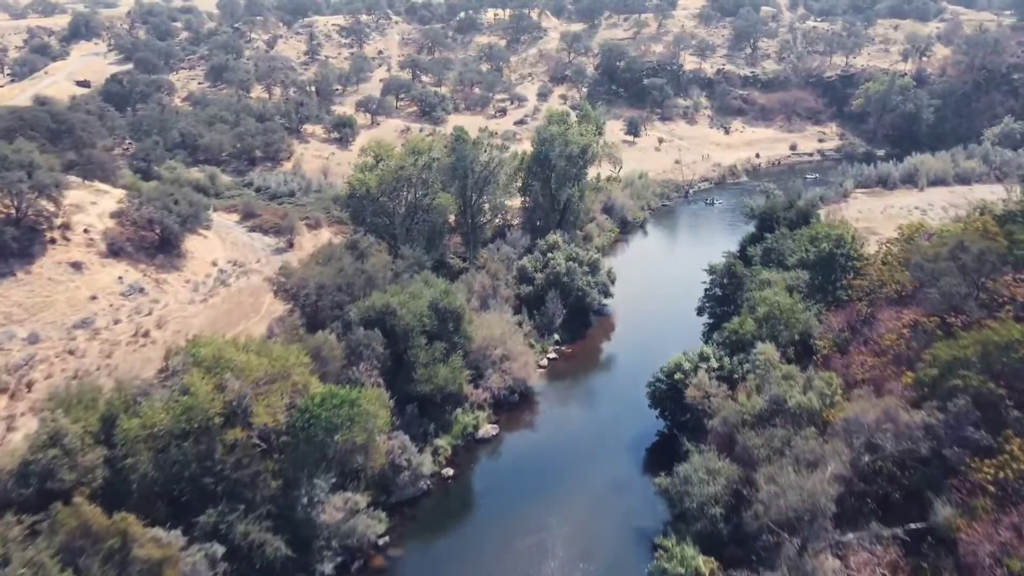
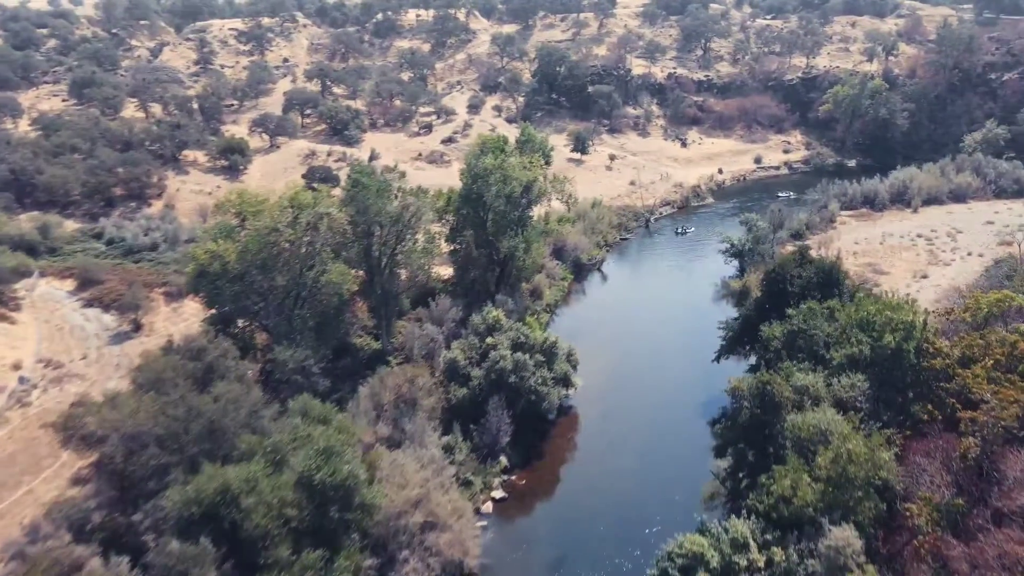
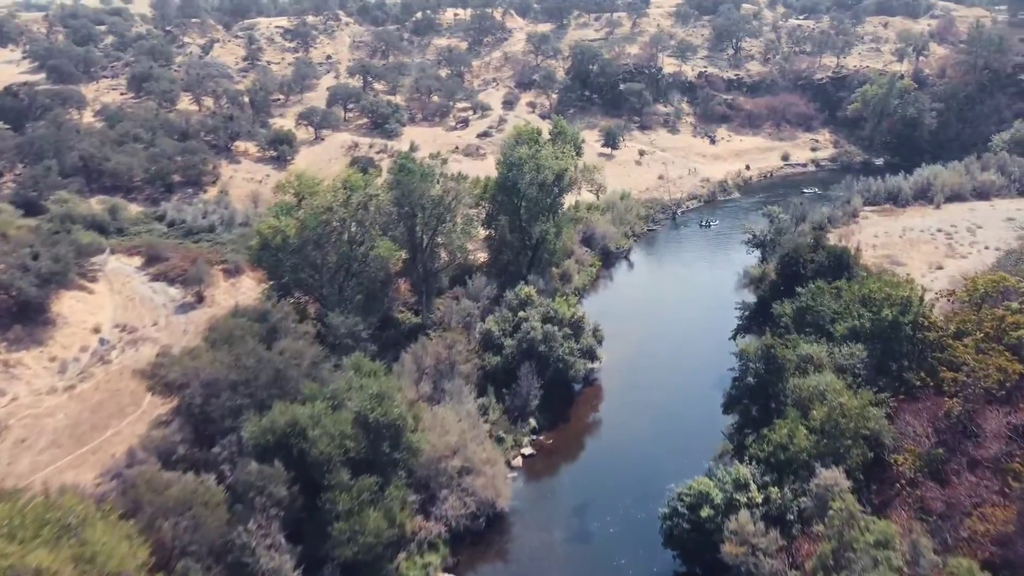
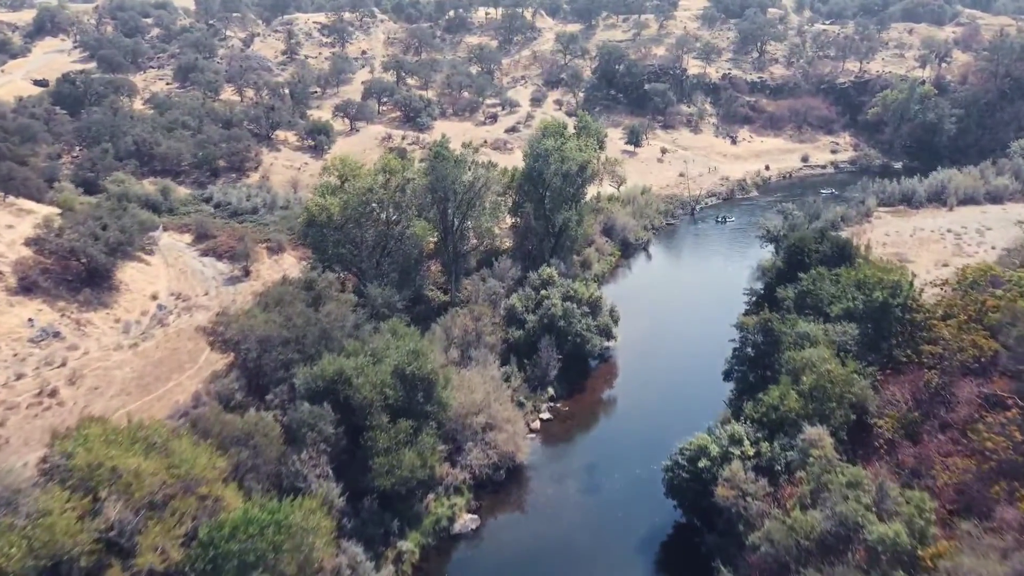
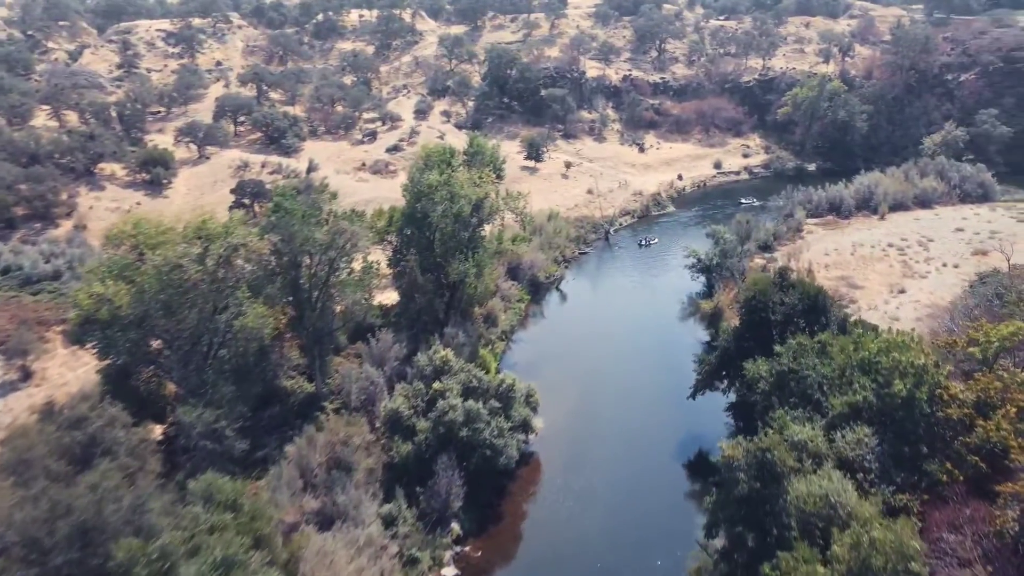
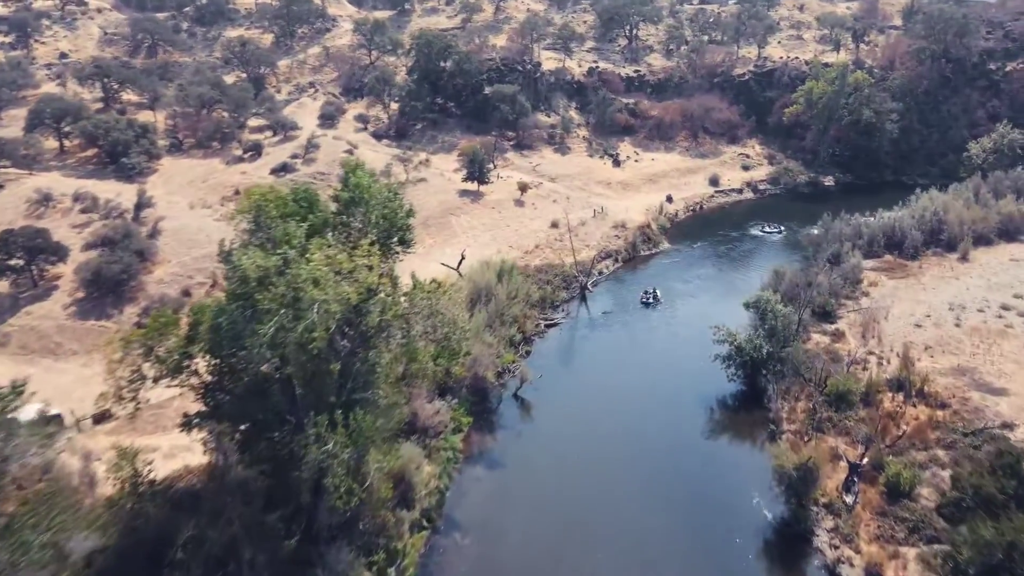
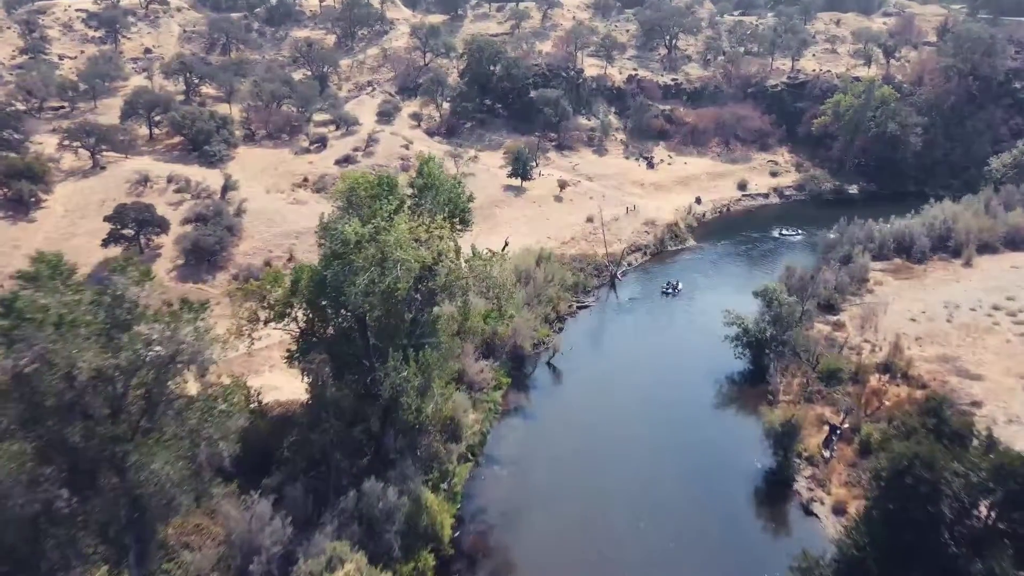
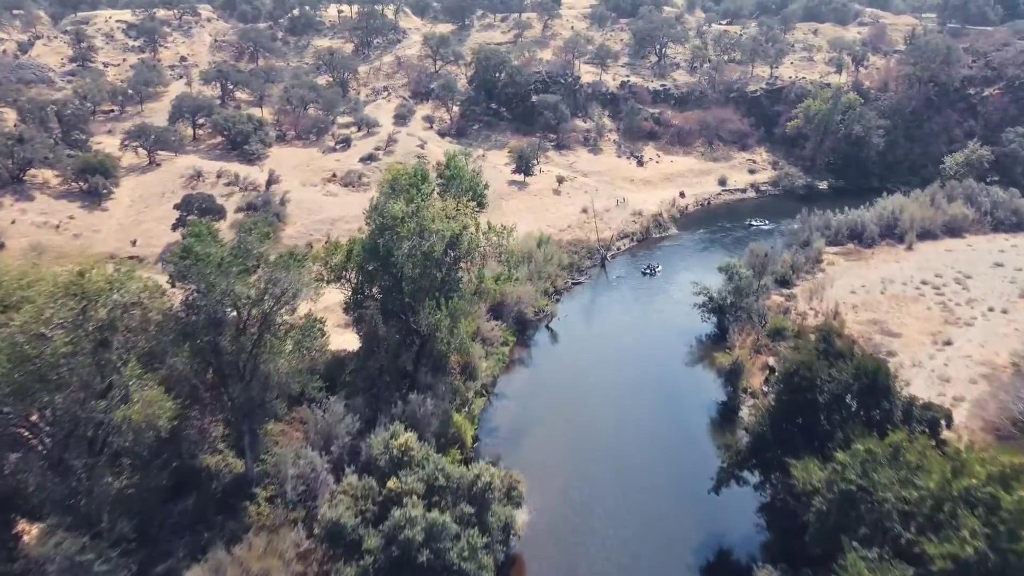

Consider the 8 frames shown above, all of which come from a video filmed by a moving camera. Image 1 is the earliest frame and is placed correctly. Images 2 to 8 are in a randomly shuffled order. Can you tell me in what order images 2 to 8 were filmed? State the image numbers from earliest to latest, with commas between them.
4, 3, 2, 5, 8, 7, 6
